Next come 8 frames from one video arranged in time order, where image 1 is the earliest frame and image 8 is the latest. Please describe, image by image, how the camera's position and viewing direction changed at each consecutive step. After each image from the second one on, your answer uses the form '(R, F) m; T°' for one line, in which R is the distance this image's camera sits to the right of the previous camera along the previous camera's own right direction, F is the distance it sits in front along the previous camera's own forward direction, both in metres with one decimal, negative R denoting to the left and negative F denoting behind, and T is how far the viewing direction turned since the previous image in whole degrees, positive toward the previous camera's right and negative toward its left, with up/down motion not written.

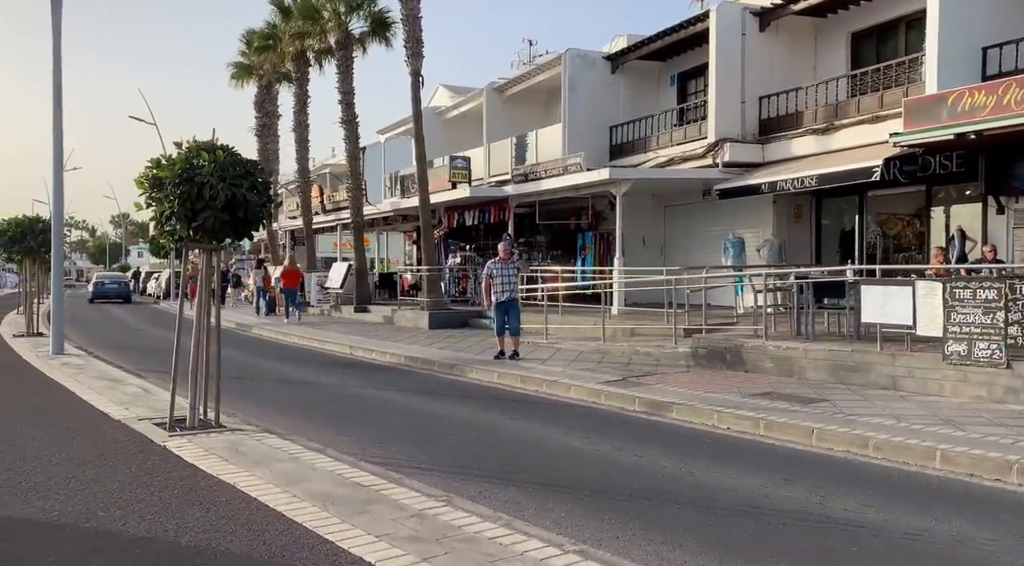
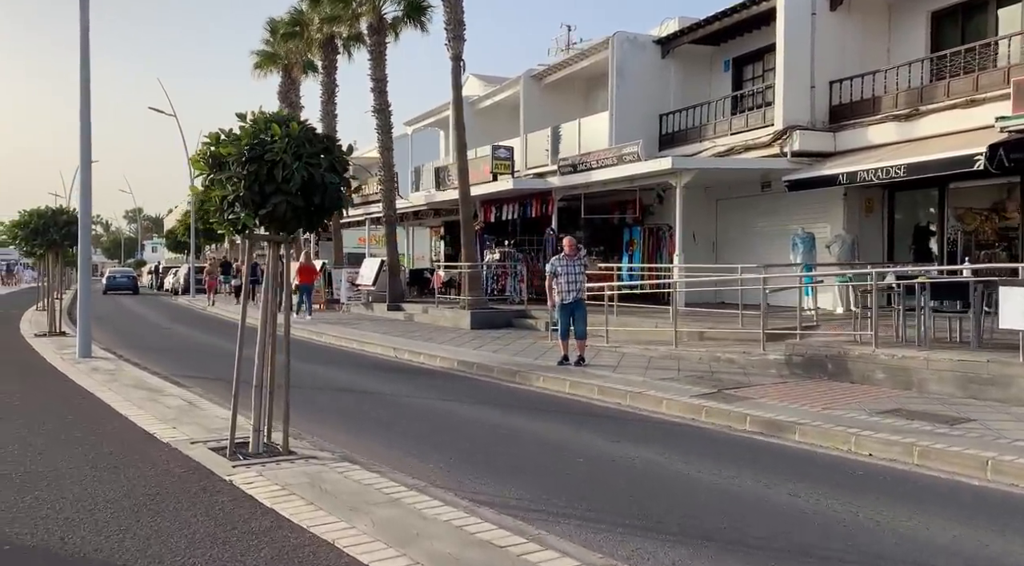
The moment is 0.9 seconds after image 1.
(-0.8, +1.2) m; -1°
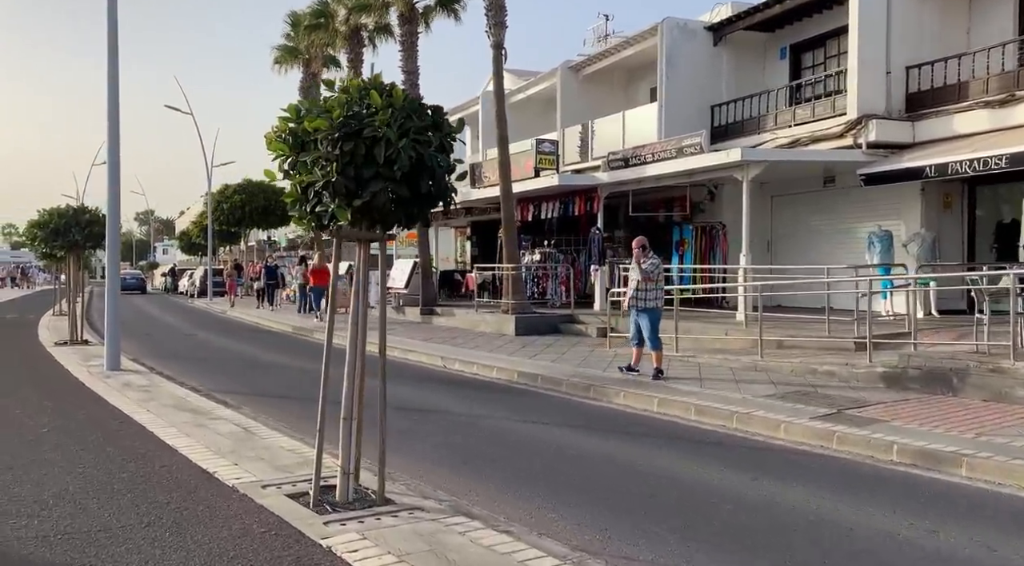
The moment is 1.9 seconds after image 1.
(-0.8, +1.3) m; -1°
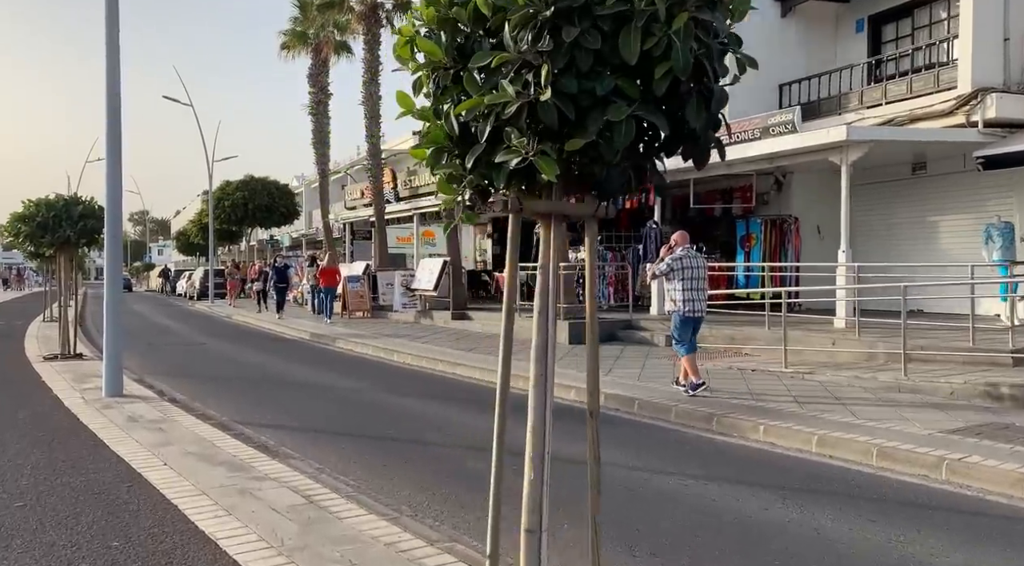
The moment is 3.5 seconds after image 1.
(-1.0, +2.3) m; 0°
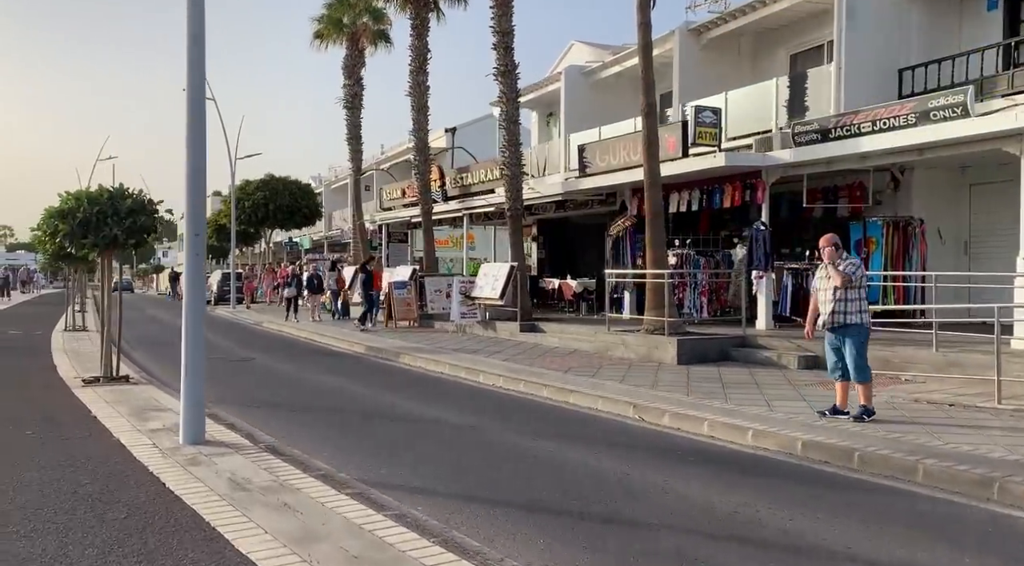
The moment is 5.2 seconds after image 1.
(-1.5, +2.2) m; 0°
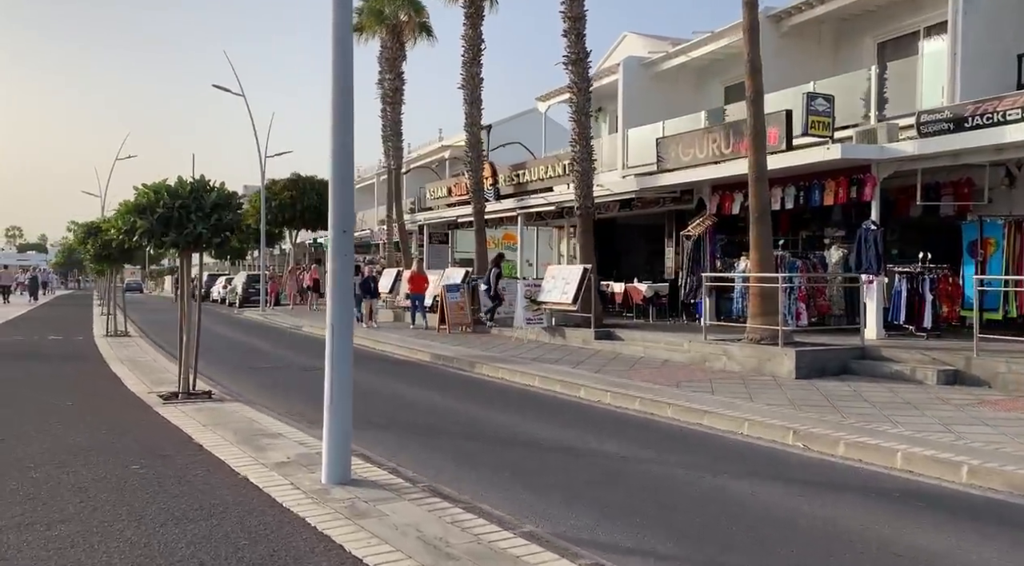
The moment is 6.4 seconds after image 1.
(-1.3, +1.3) m; 0°
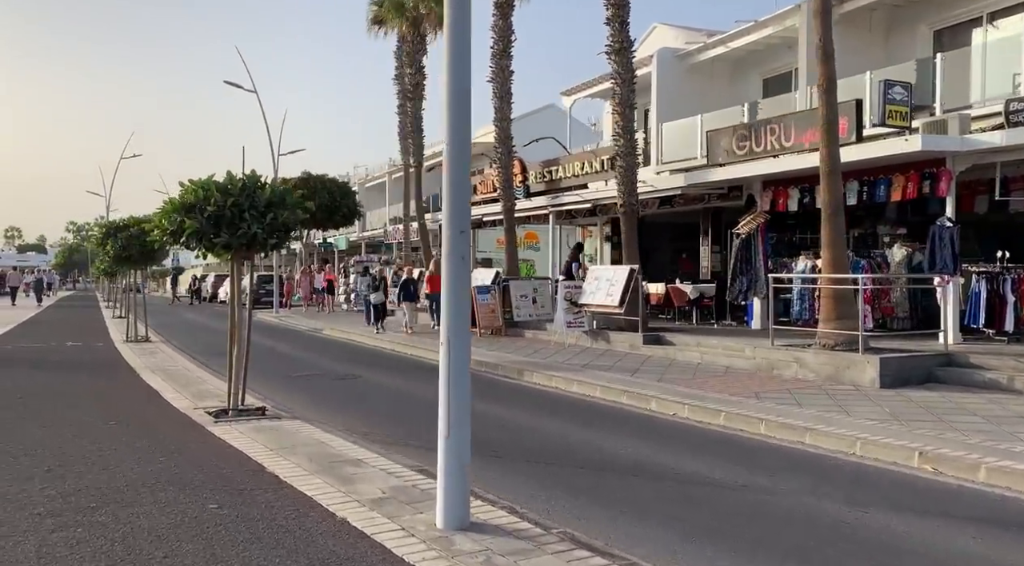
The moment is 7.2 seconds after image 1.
(-0.8, +0.9) m; 0°
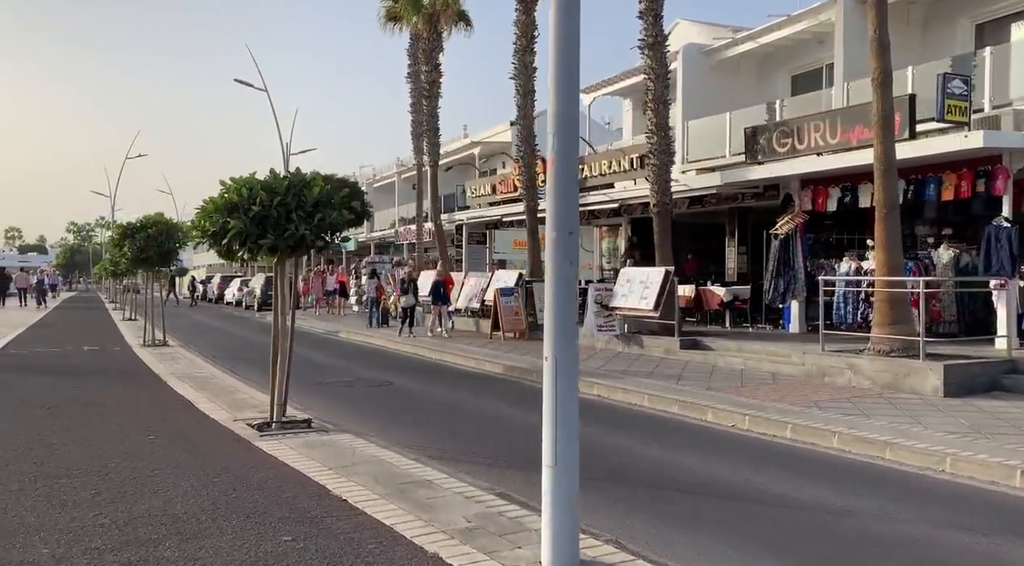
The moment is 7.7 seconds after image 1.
(-0.6, +0.6) m; 0°
